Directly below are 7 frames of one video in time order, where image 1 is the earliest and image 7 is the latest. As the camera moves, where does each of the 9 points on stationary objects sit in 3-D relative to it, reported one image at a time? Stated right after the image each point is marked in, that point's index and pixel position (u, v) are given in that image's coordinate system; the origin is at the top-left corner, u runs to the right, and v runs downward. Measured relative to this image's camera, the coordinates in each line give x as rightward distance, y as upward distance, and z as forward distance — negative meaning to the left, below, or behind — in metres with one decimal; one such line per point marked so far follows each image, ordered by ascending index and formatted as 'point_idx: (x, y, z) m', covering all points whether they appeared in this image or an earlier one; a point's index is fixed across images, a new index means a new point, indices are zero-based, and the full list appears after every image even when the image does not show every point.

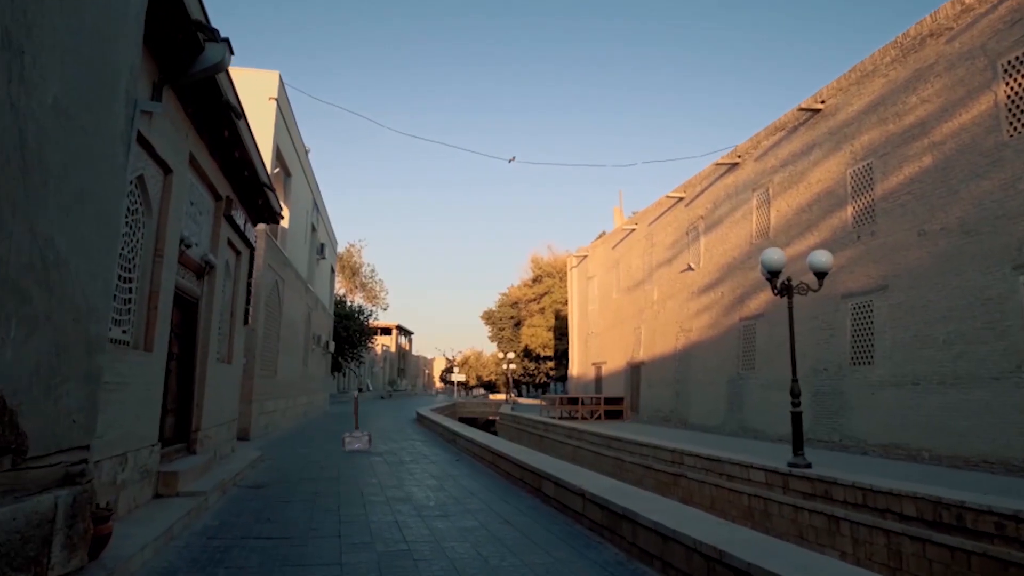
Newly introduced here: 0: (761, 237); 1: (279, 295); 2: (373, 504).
0: (+5.5, +1.1, +15.3) m
1: (-5.0, -0.1, +15.0) m
2: (-1.3, -2.1, +6.6) m
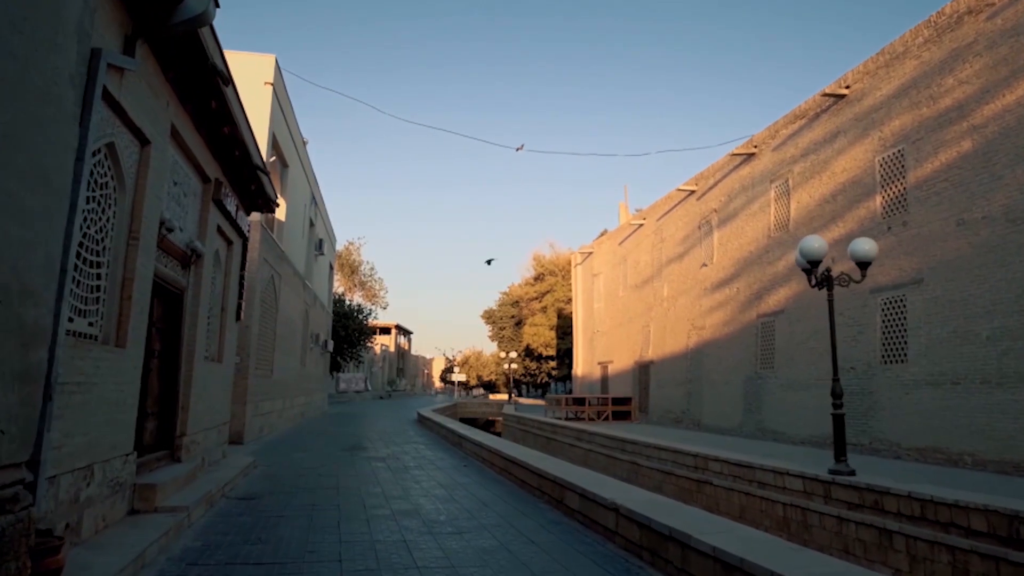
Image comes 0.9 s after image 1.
0: (+5.6, +1.2, +14.6) m
1: (-4.9, 0.0, +14.3) m
2: (-1.2, -2.0, +5.9) m
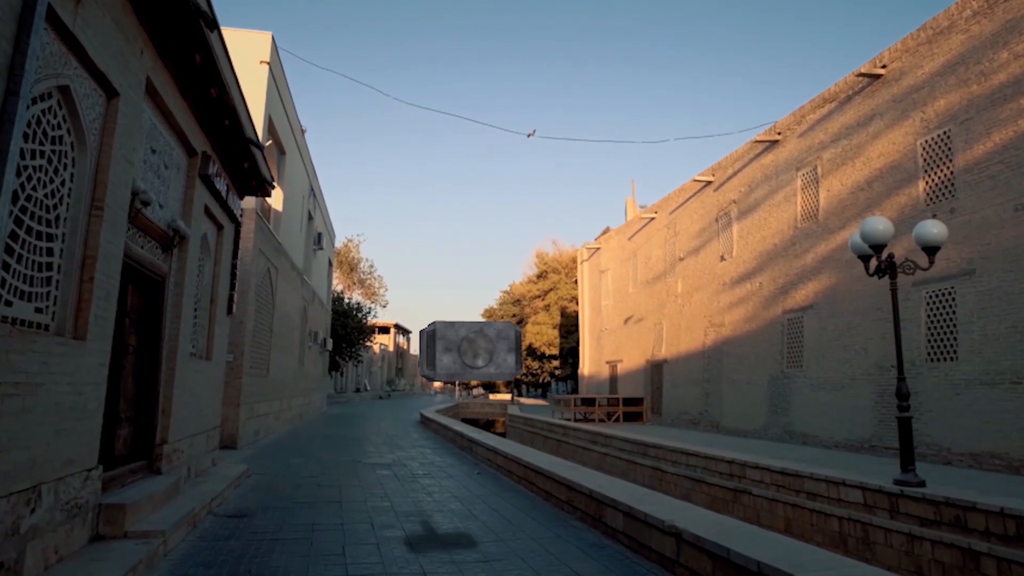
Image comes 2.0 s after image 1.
0: (+5.8, +1.3, +13.8) m
1: (-4.6, +0.1, +13.4) m
2: (-0.9, -1.9, +5.1) m
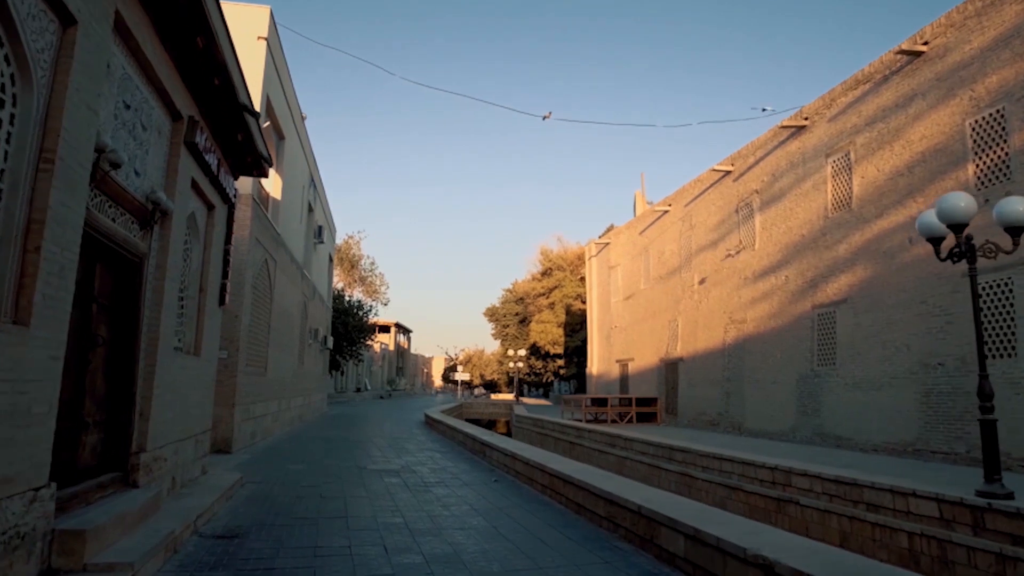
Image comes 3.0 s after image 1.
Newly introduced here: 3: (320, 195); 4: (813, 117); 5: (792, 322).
0: (+6.1, +1.5, +13.0) m
1: (-4.4, +0.2, +12.6) m
2: (-0.7, -1.7, +4.3) m
3: (-5.5, +2.7, +19.9) m
4: (+6.0, +3.4, +13.9) m
5: (+5.6, -0.7, +13.9) m
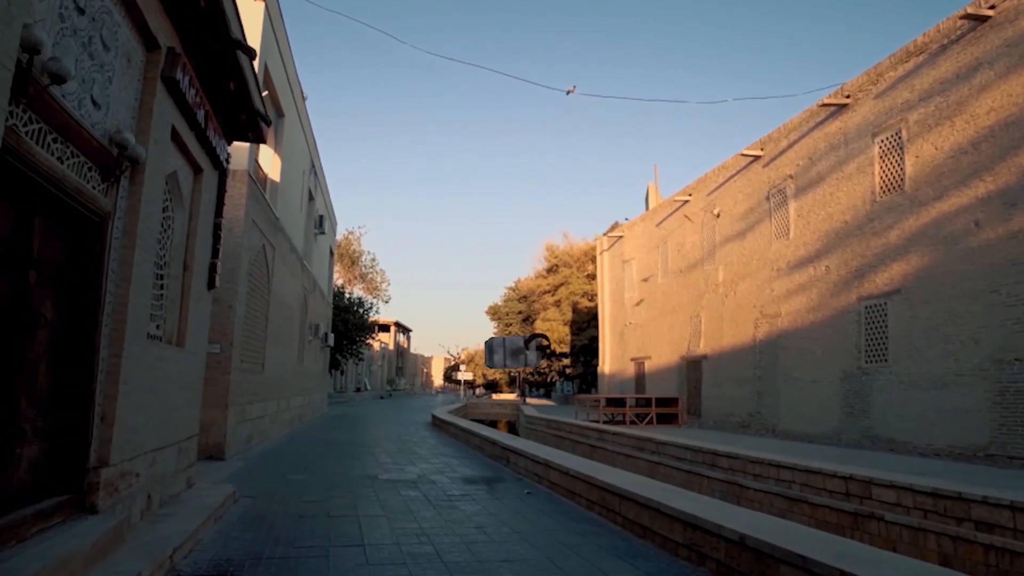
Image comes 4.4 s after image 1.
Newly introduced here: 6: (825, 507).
0: (+6.4, +1.6, +11.9) m
1: (-4.0, +0.4, +11.5) m
2: (-0.3, -1.5, +3.2) m
3: (-5.2, +2.8, +18.8) m
4: (+6.4, +3.6, +12.9) m
5: (+6.0, -0.5, +12.9) m
6: (+3.4, -2.4, +7.6) m
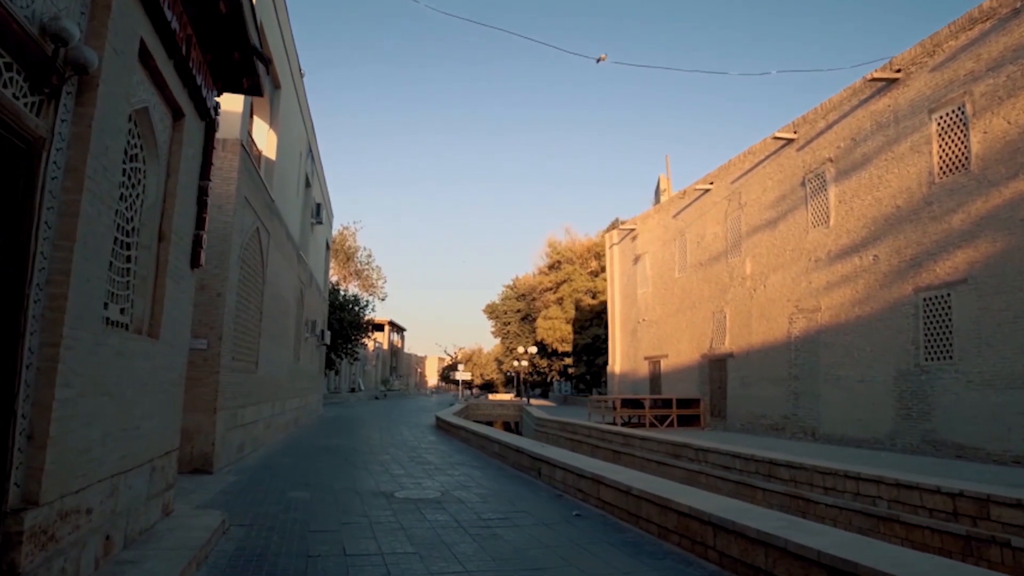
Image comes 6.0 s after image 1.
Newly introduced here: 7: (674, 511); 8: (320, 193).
0: (+6.8, +1.8, +10.8) m
1: (-3.7, +0.5, +10.3) m
2: (+0.2, -1.4, +2.0) m
3: (-4.9, +3.0, +17.5) m
4: (+6.7, +3.8, +11.8) m
5: (+6.3, -0.4, +11.8) m
6: (+3.8, -2.2, +6.4) m
7: (+1.2, -1.6, +4.9) m
8: (-5.1, +2.5, +18.5) m
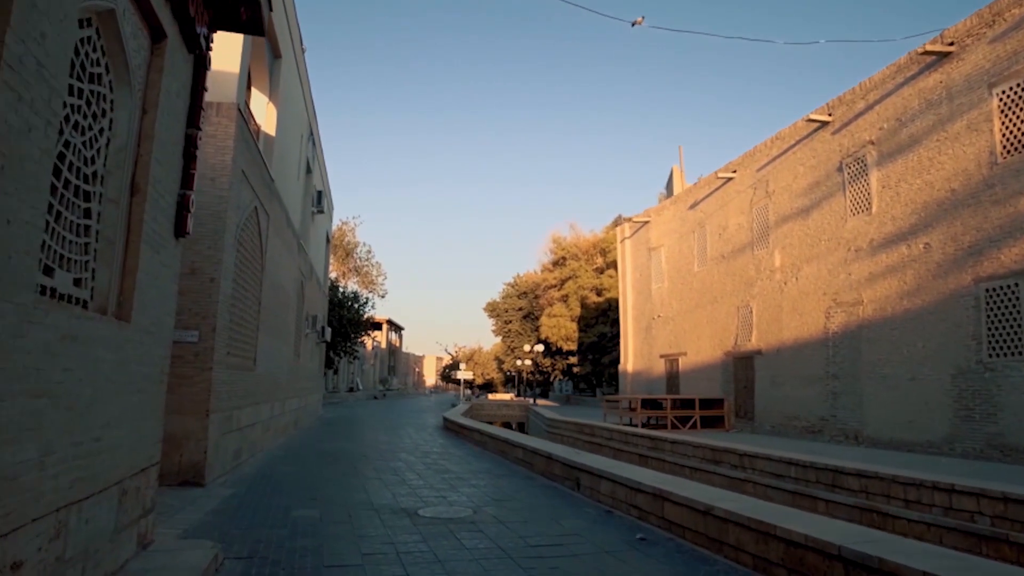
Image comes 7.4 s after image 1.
0: (+7.1, +1.9, +9.8) m
1: (-3.3, +0.7, +9.3) m
2: (+0.5, -1.2, +1.0) m
3: (-4.6, +3.2, +16.5) m
4: (+7.1, +3.9, +10.8) m
5: (+6.6, -0.2, +10.8) m
6: (+4.1, -2.1, +5.5) m
7: (+1.5, -1.4, +4.0) m
8: (-4.8, +2.7, +17.5) m
